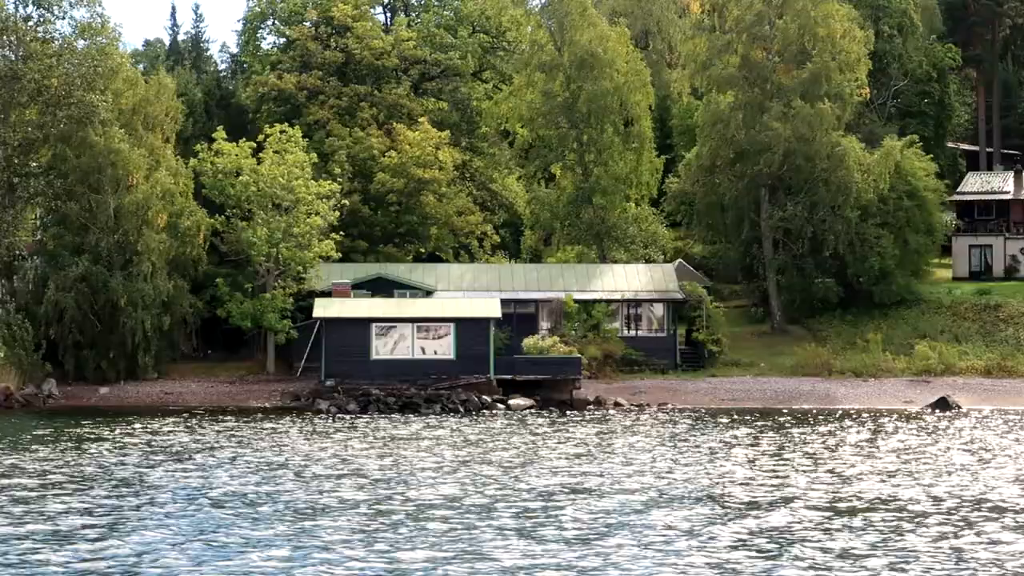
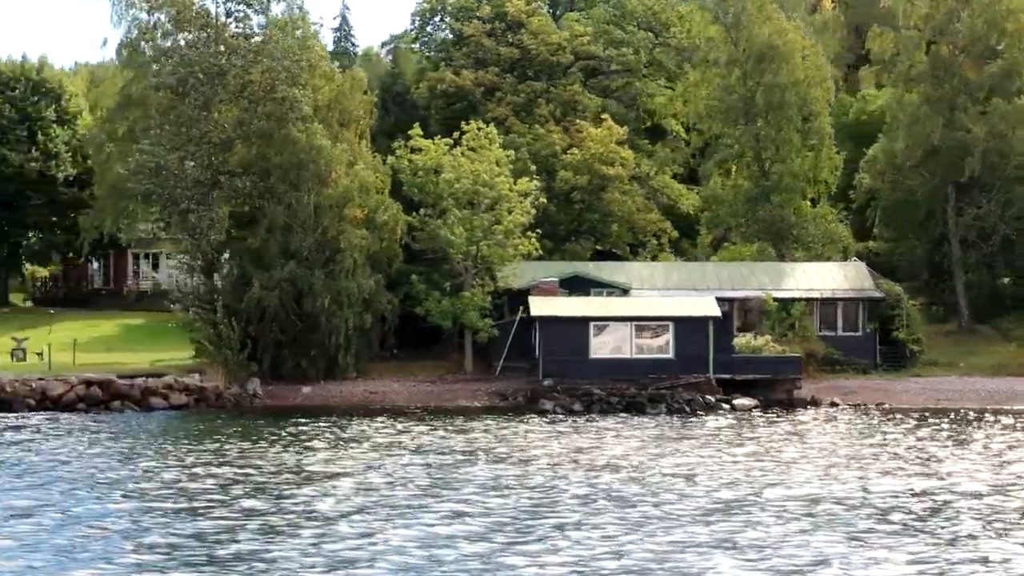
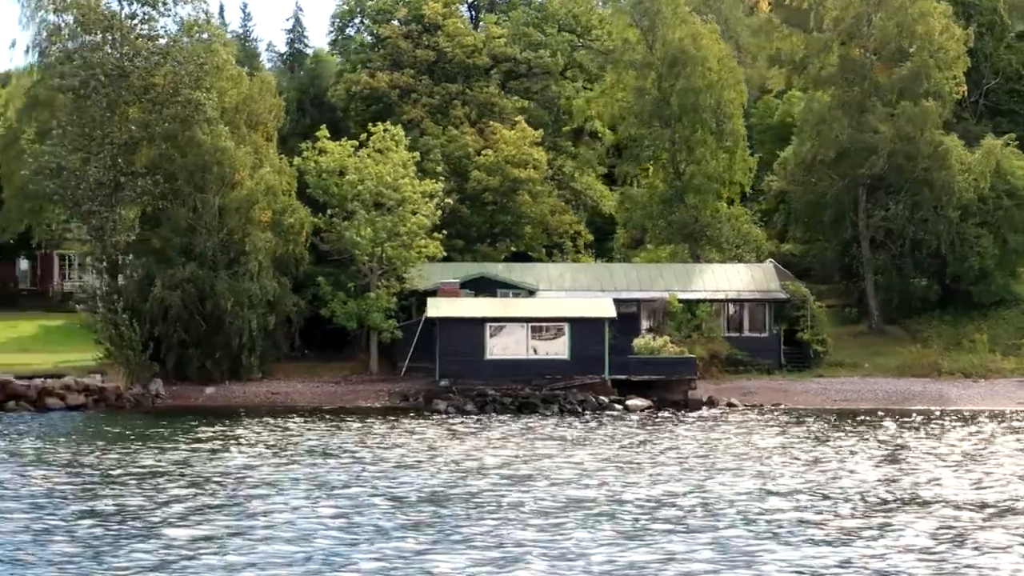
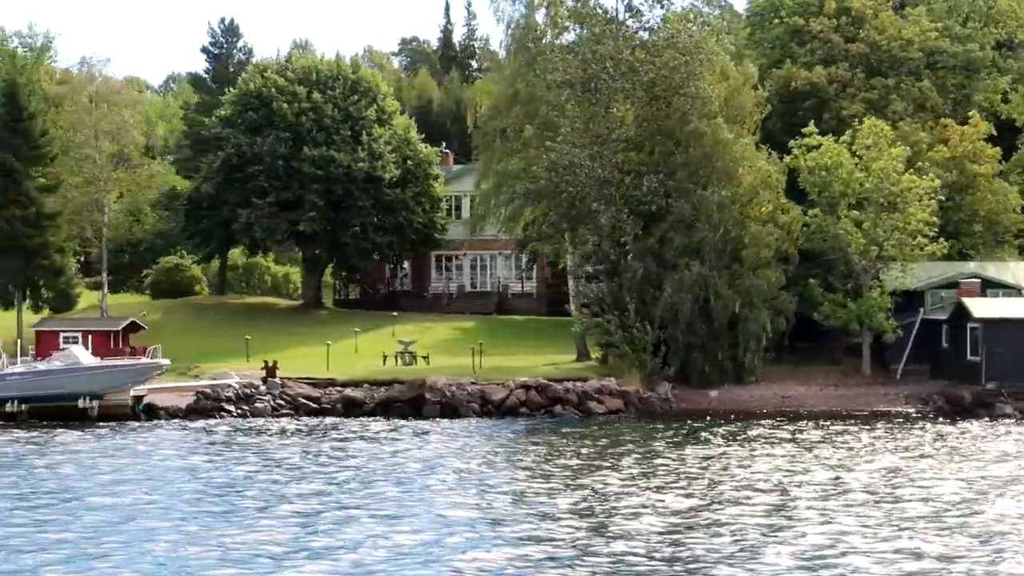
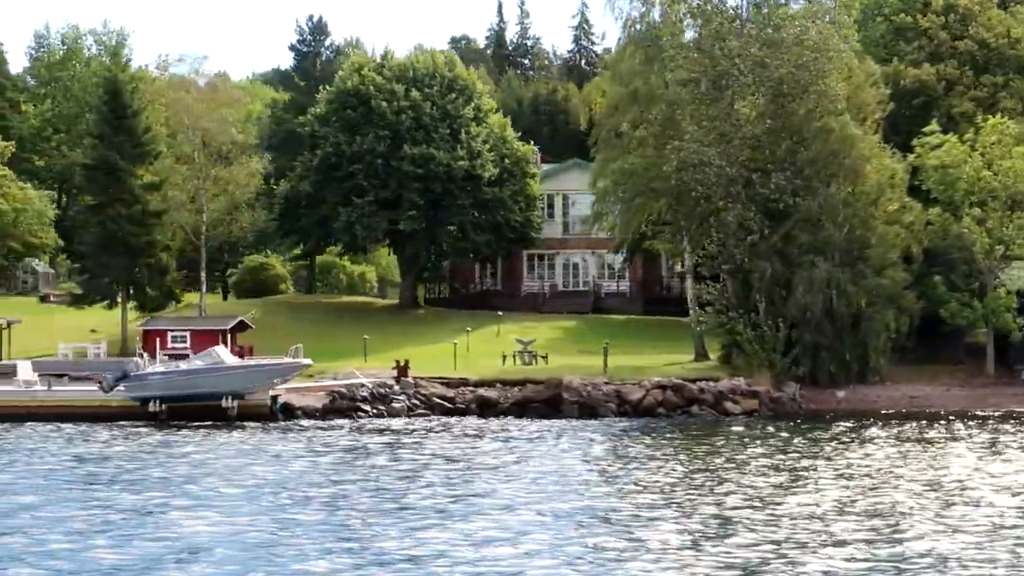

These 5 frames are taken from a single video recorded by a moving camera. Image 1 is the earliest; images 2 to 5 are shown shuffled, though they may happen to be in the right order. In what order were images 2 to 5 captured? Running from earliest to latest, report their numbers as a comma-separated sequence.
3, 2, 4, 5
